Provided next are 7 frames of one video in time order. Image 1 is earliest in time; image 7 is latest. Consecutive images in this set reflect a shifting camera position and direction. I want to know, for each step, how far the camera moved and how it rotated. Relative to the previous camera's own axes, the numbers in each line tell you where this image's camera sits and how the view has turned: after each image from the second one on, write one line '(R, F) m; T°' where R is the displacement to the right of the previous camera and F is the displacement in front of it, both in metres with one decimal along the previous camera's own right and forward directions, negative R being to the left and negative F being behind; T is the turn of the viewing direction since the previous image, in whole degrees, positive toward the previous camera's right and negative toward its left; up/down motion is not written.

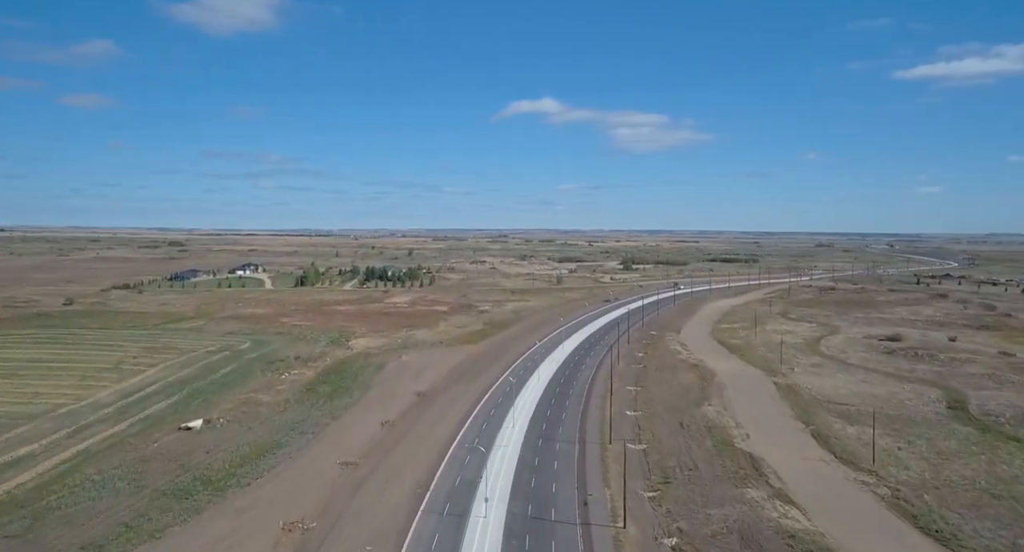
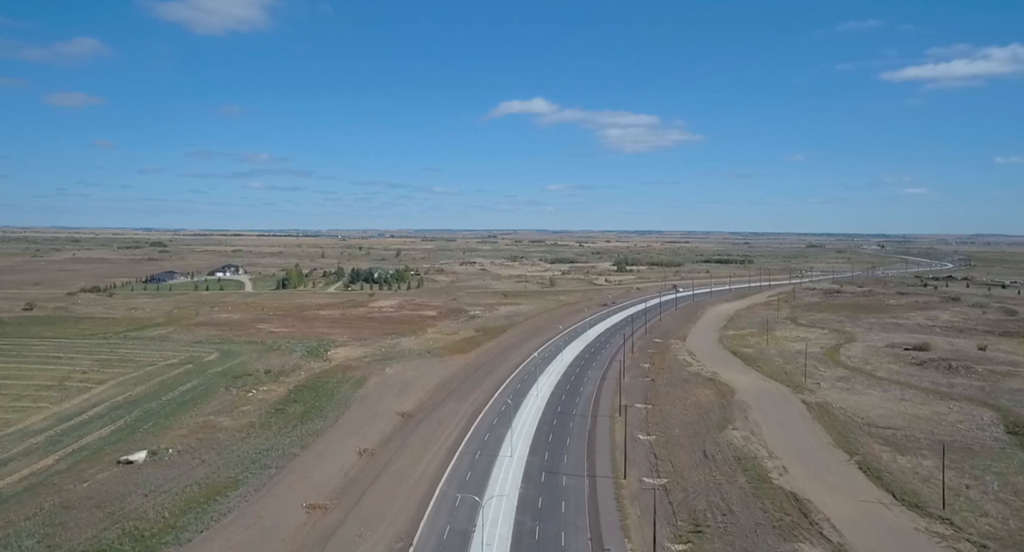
(-0.4, +6.6) m; +1°
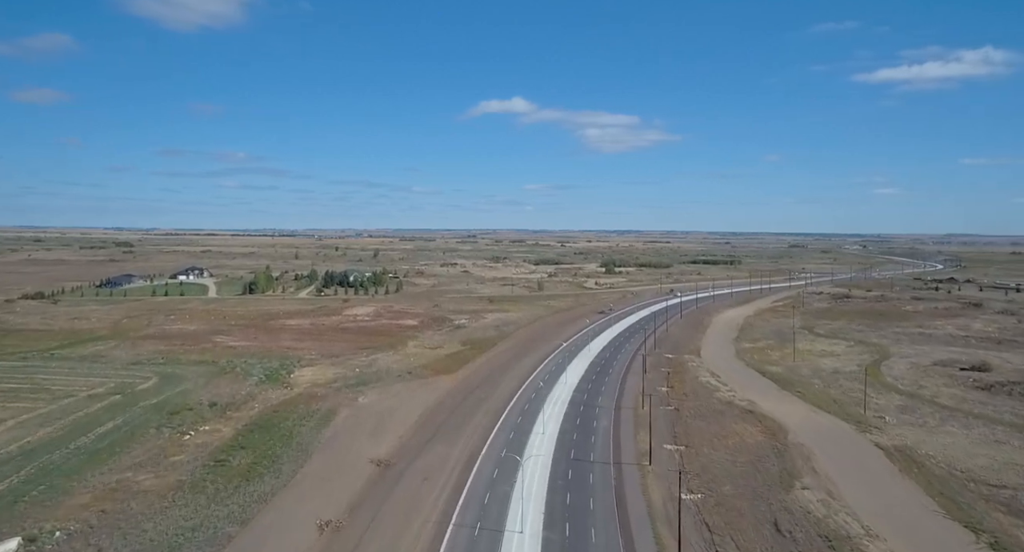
(-1.2, +10.5) m; +1°
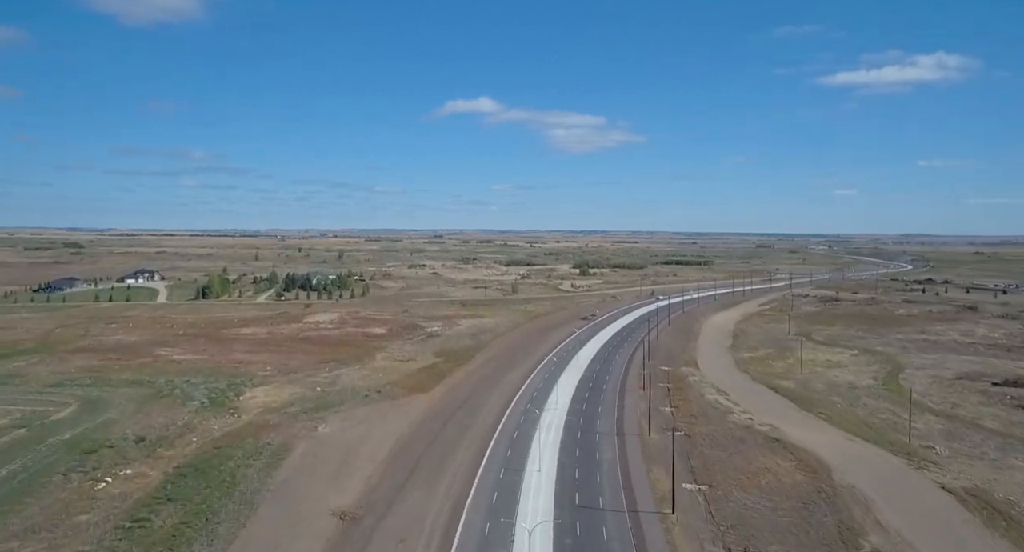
(-1.1, +7.6) m; +2°
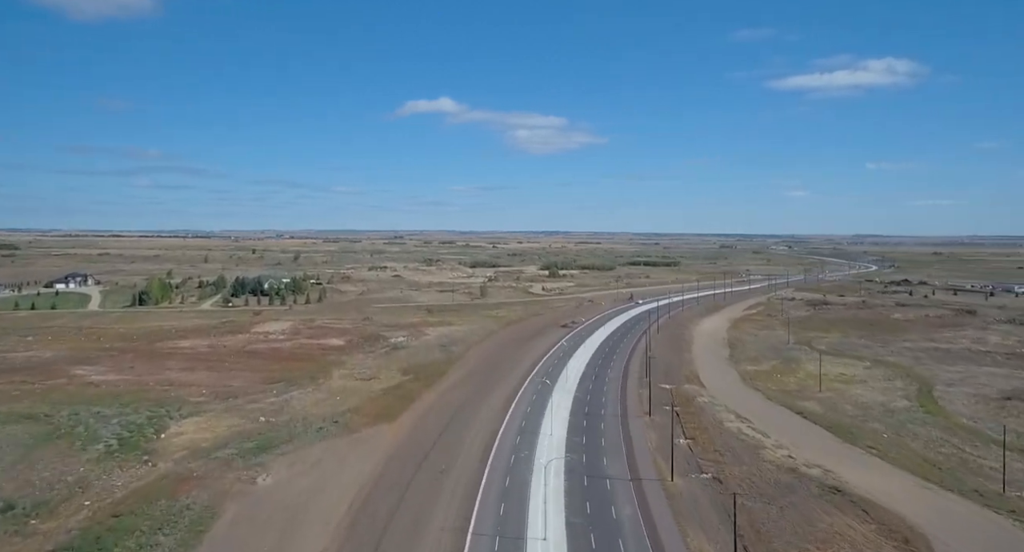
(-1.3, +9.3) m; +3°
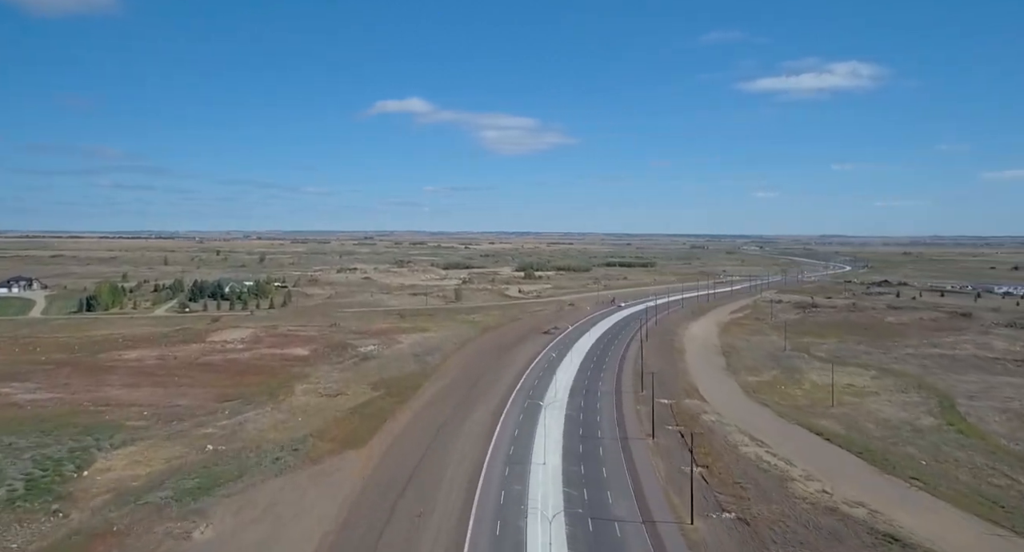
(-0.7, +6.1) m; +2°
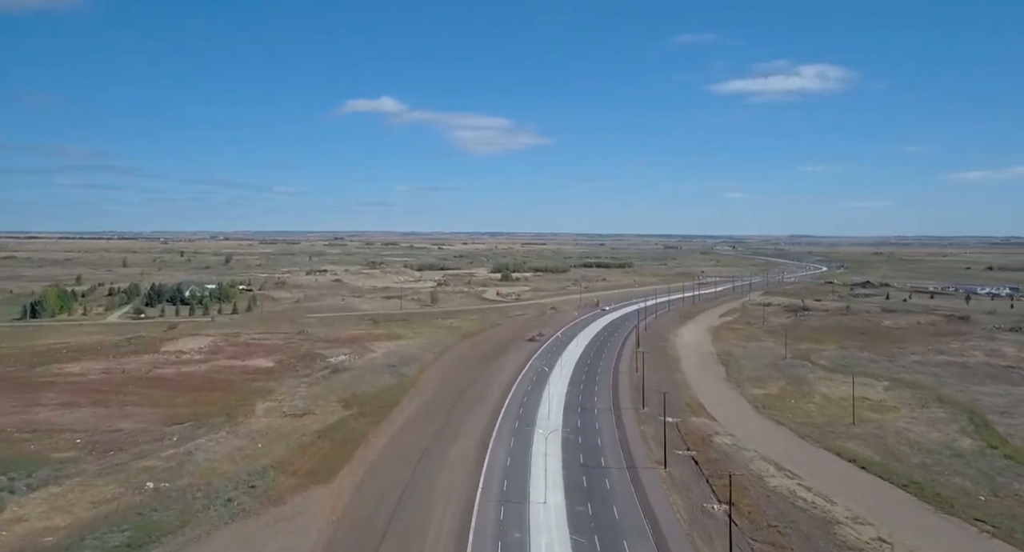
(-0.9, +5.9) m; +2°
